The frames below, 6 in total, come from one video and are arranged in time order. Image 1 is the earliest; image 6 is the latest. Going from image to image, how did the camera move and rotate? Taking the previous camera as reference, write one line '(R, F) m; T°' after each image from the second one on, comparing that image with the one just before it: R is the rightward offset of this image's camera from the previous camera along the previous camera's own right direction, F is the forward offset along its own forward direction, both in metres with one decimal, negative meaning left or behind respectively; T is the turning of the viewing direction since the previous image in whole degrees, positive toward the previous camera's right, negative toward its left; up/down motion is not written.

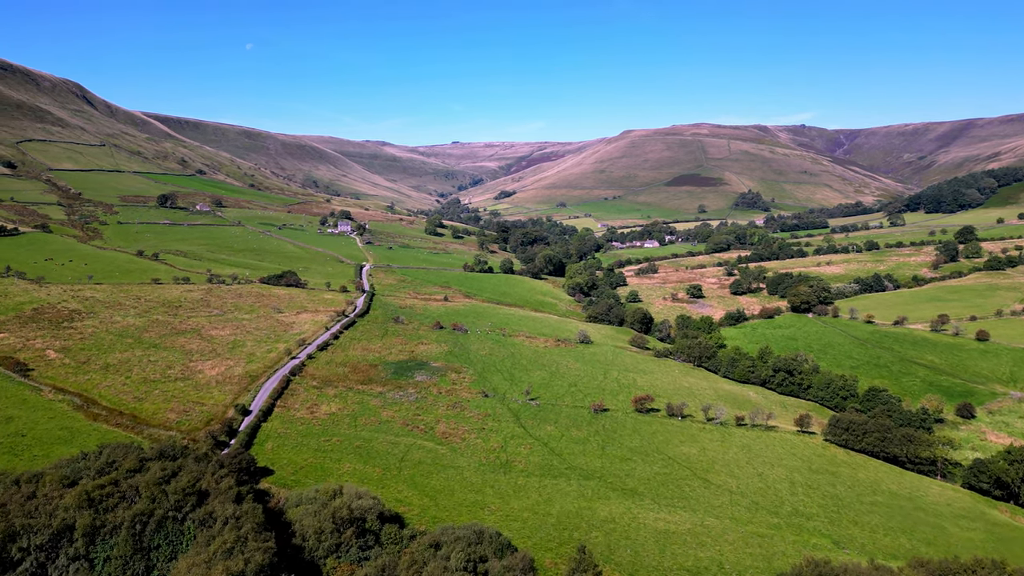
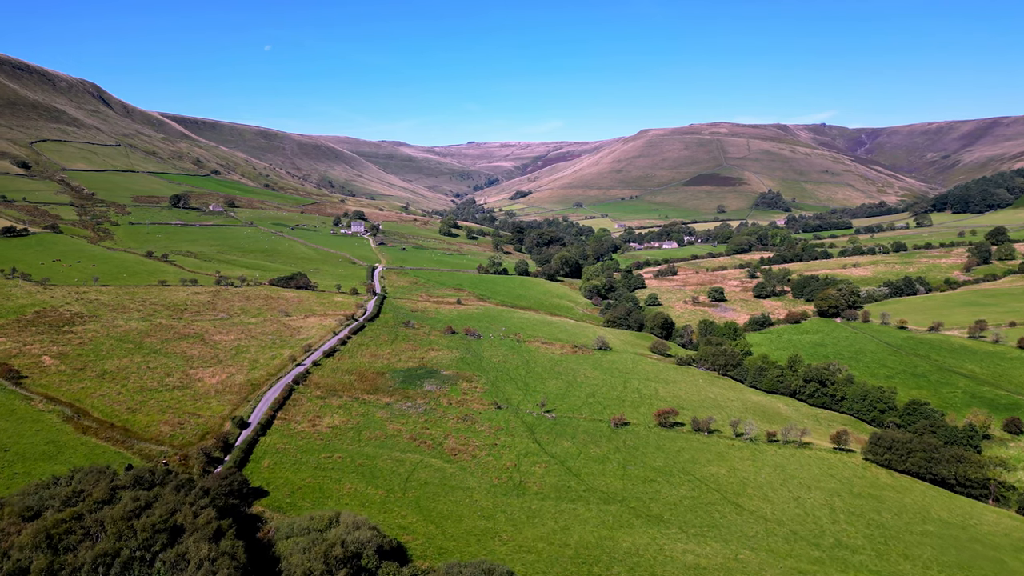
(0.0, +3.1) m; -2°
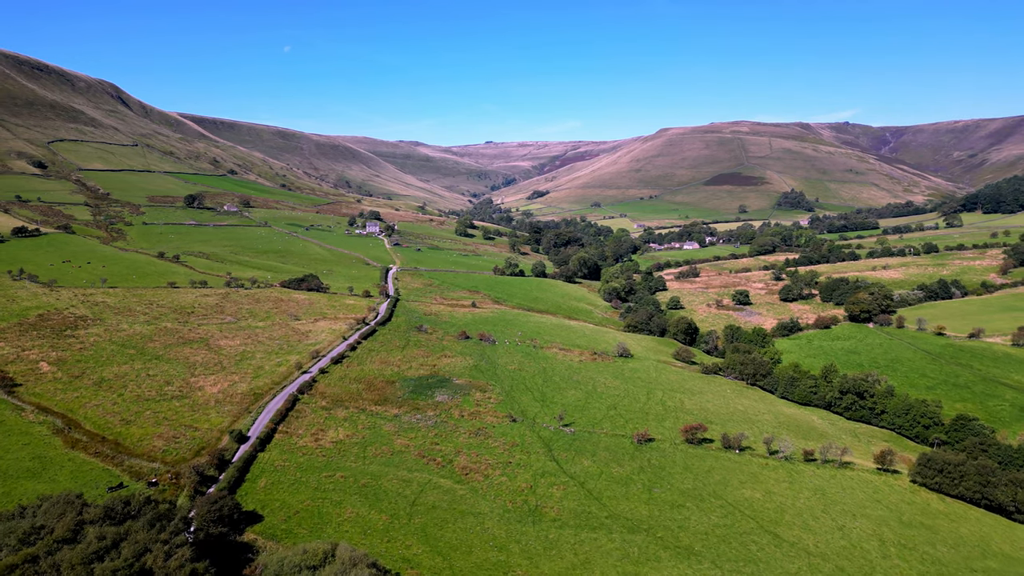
(0.0, +3.1) m; -2°
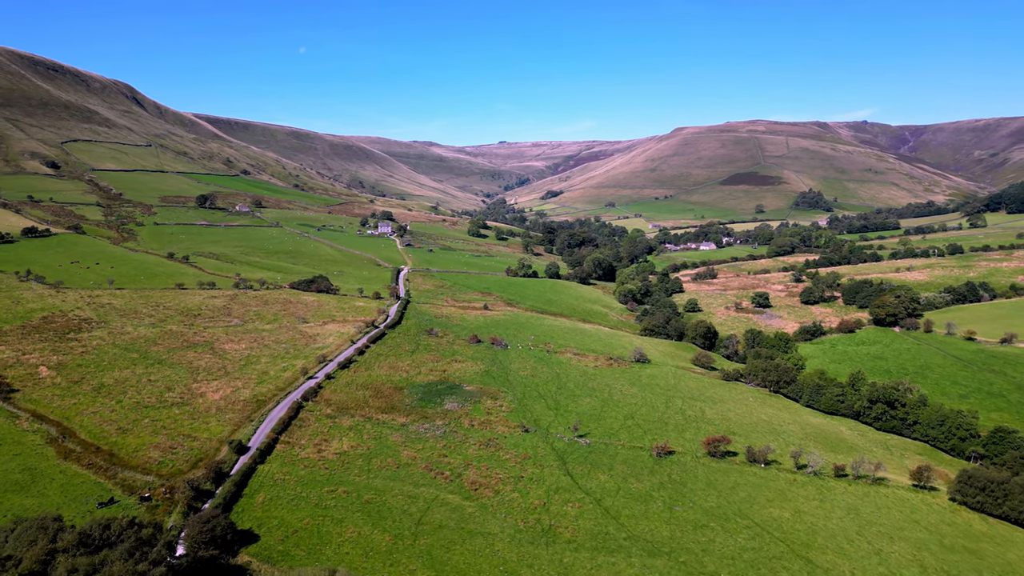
(0.0, +2.2) m; -2°
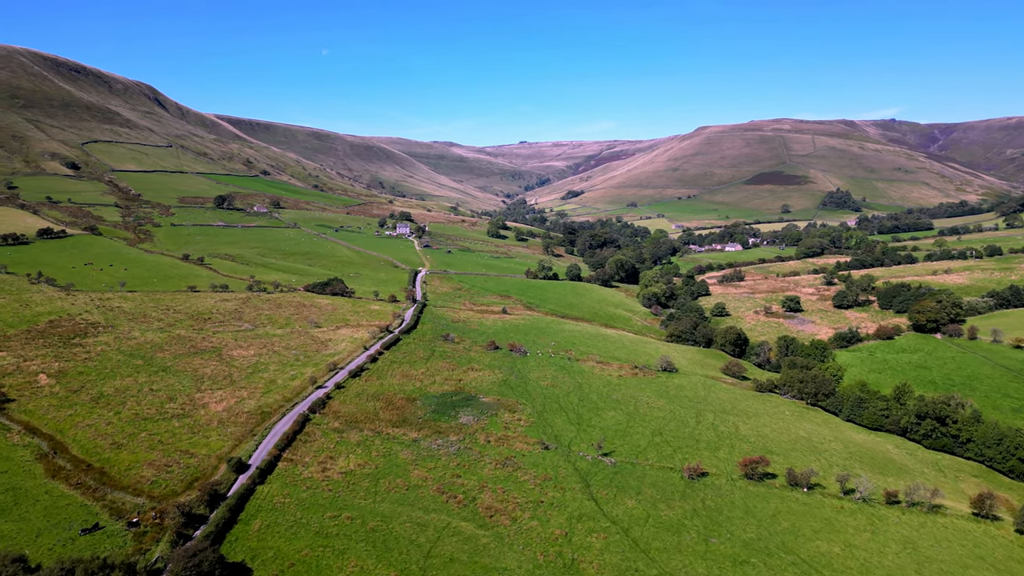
(0.0, +3.1) m; -2°
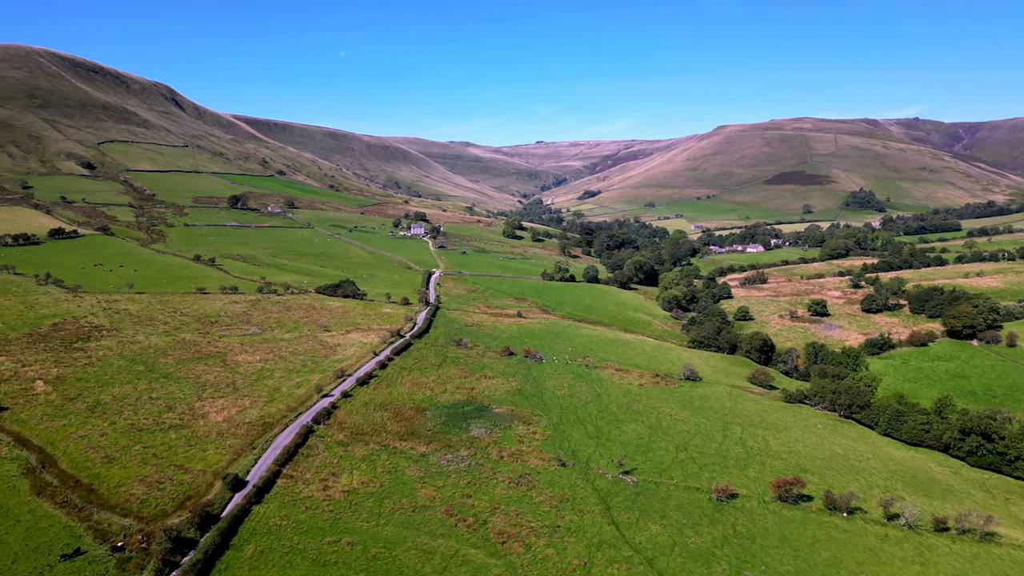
(0.0, +2.6) m; -2°
